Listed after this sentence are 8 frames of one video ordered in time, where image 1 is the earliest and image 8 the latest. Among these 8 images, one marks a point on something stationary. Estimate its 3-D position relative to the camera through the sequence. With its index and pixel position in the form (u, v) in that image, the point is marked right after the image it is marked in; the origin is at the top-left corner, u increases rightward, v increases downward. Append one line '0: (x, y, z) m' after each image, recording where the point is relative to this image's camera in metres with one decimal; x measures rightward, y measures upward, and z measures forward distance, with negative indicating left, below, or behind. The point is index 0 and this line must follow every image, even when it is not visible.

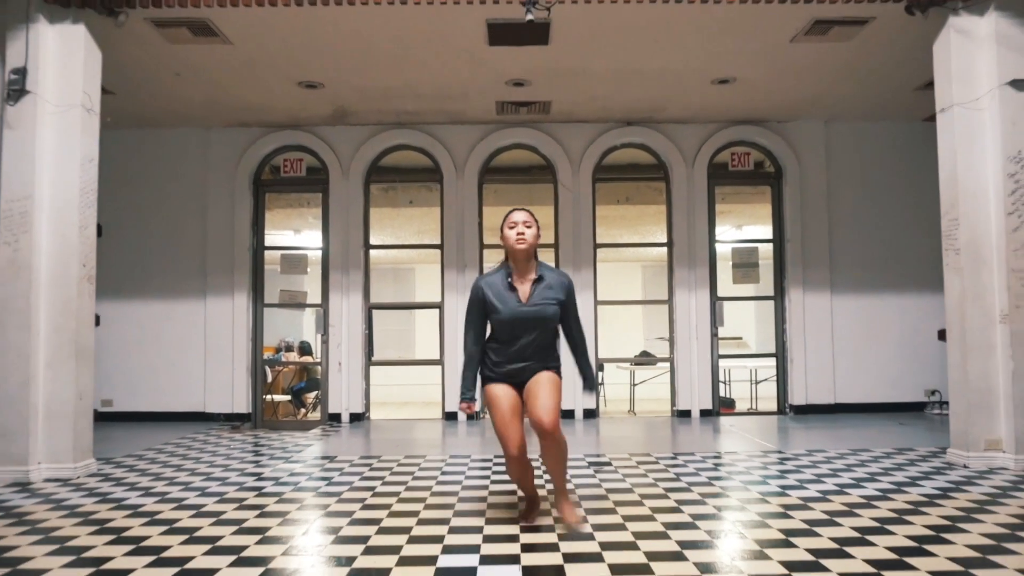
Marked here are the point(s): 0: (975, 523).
0: (+1.9, -1.0, +3.8) m
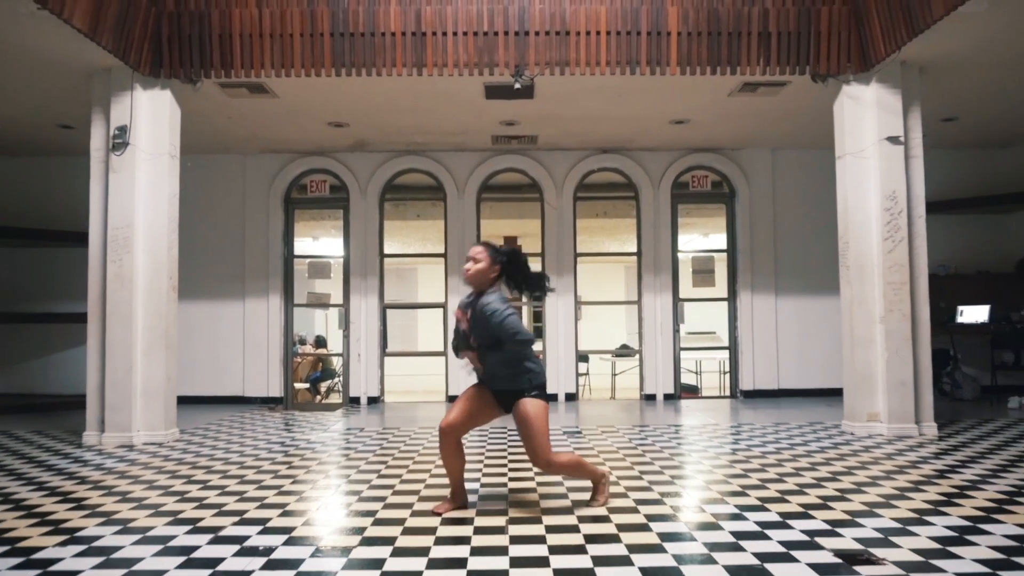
0: (+1.8, -1.1, +5.3) m
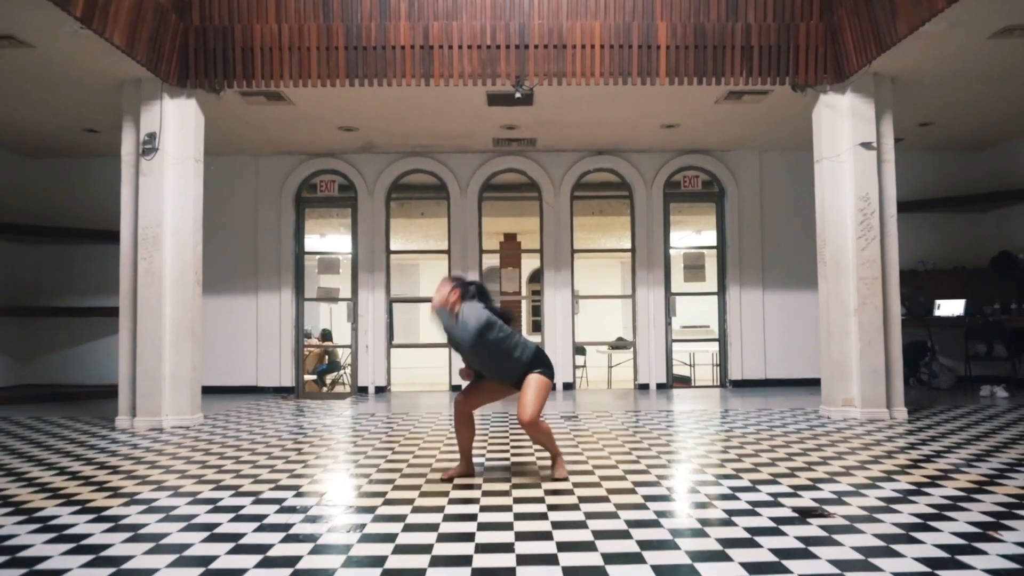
0: (+1.9, -1.0, +5.9) m
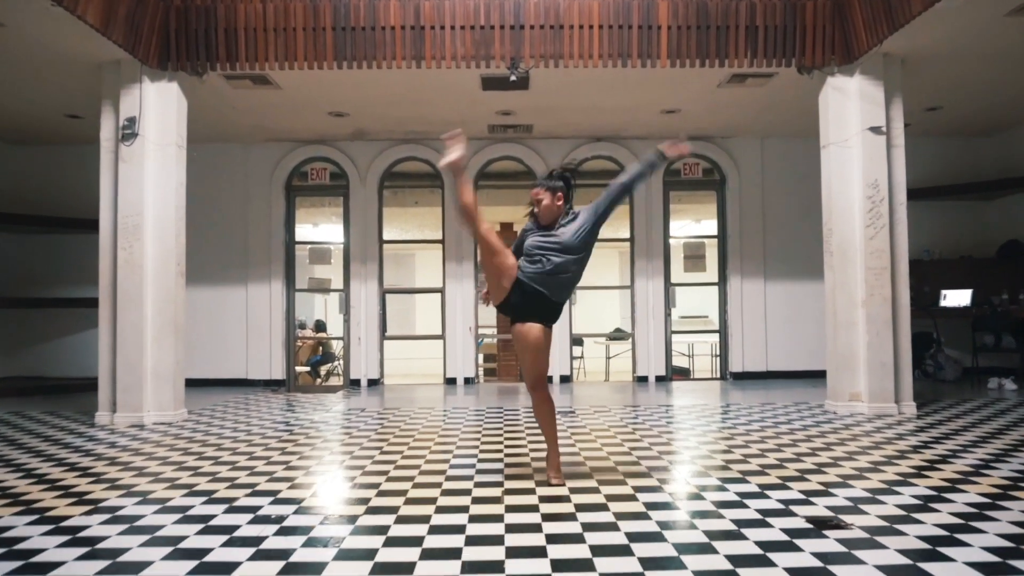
0: (+1.8, -1.0, +5.6) m
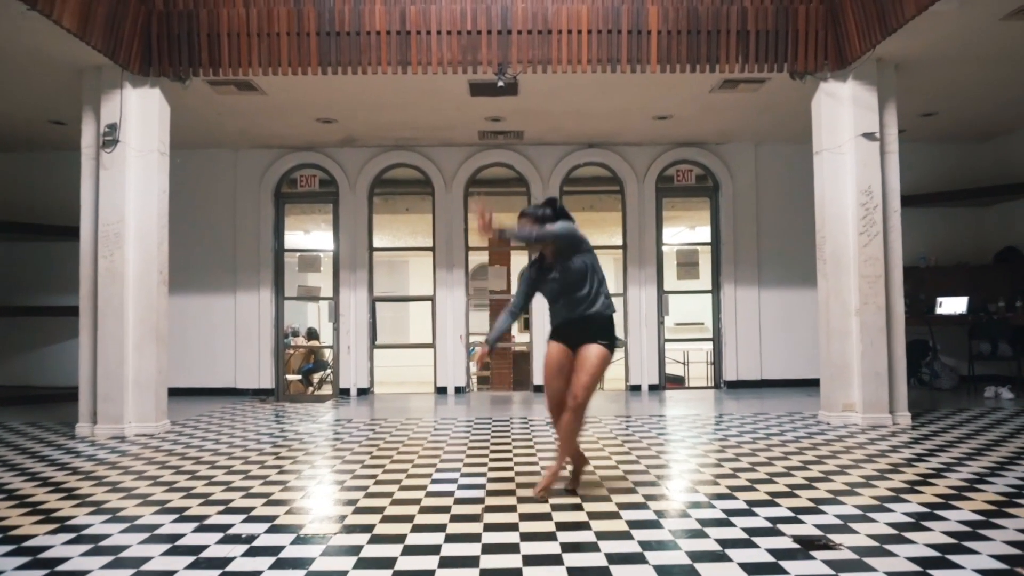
0: (+1.7, -1.0, +5.5) m
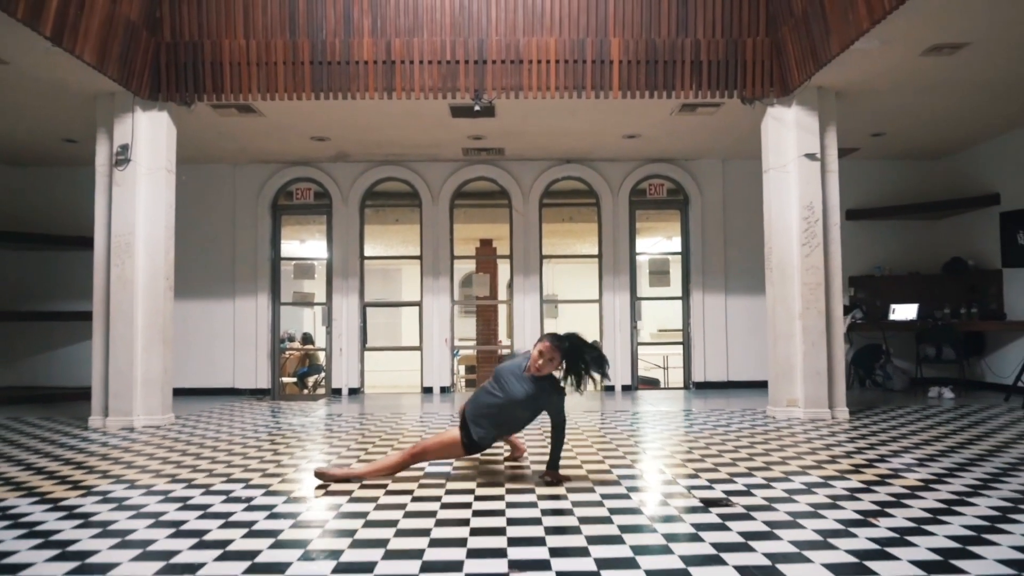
0: (+1.5, -1.1, +6.2) m
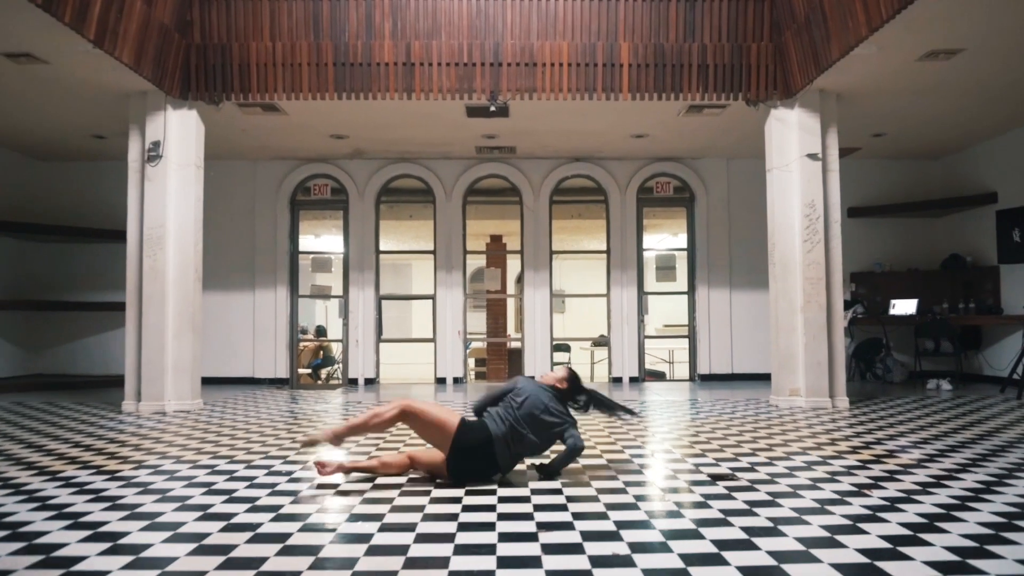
0: (+1.6, -1.0, +6.5) m
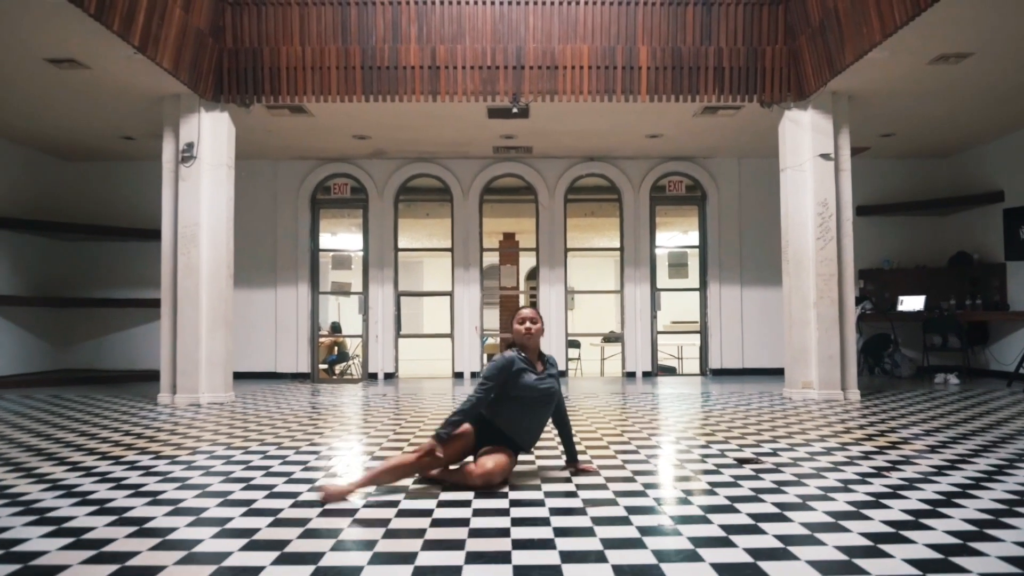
0: (+1.8, -1.0, +6.8) m
